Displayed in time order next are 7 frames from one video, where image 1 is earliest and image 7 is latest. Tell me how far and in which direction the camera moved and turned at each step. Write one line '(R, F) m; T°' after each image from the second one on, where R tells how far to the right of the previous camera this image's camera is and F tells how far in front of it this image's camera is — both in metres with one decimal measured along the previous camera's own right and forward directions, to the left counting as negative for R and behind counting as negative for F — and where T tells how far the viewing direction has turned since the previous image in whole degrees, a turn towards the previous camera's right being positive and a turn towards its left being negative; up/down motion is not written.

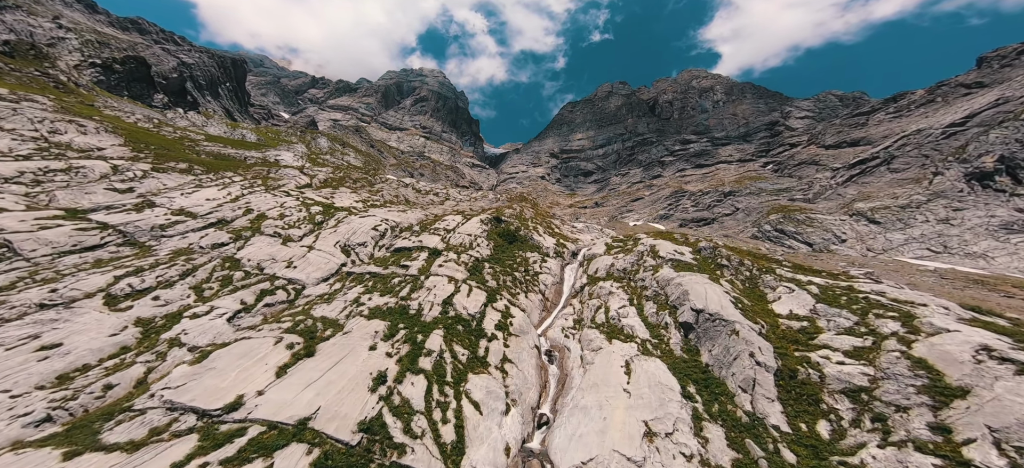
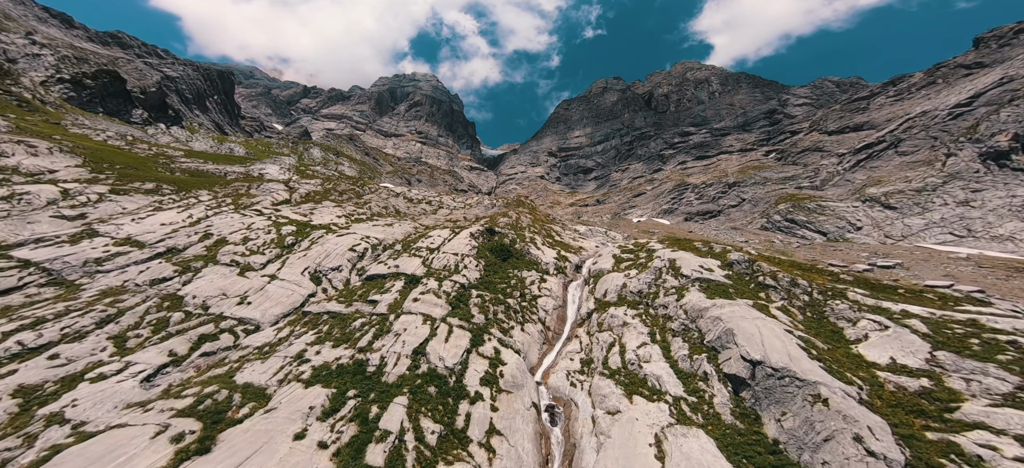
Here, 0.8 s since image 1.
(+1.2, +5.2) m; -1°
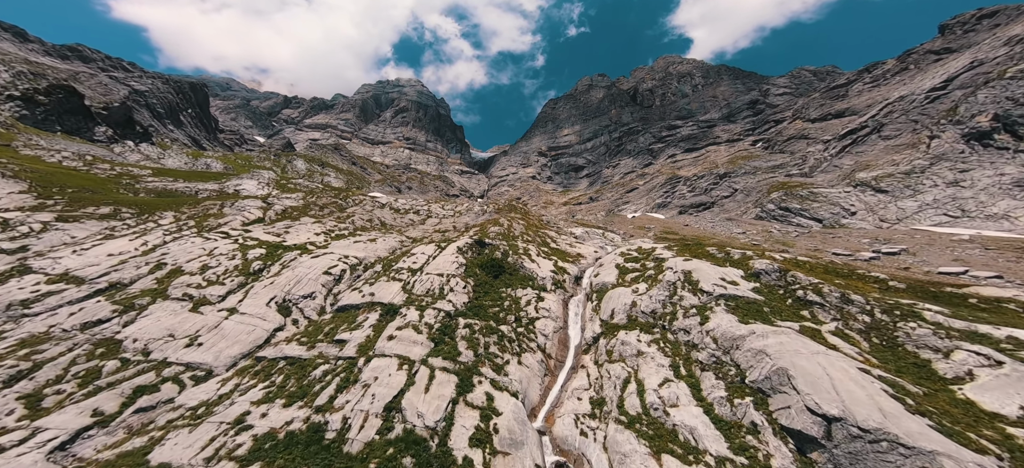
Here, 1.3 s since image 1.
(+0.4, +3.5) m; +1°
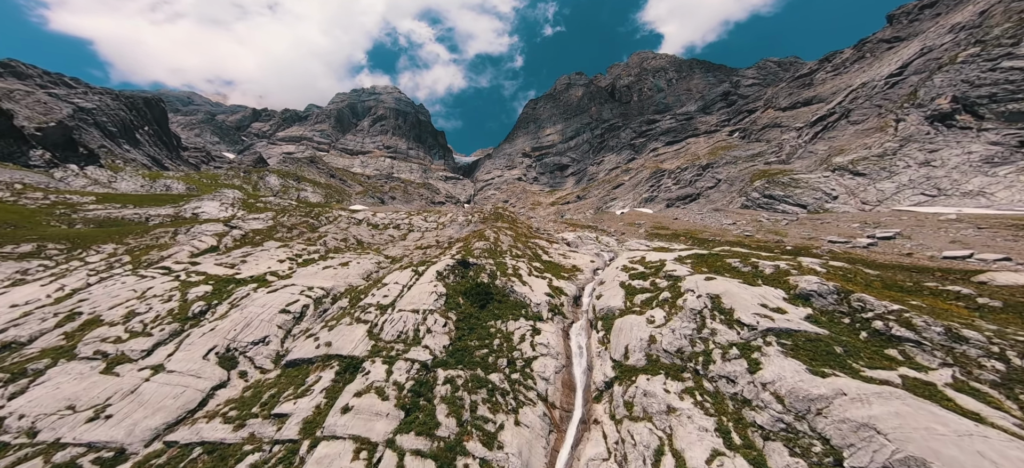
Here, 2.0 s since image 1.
(+0.3, +4.4) m; +2°
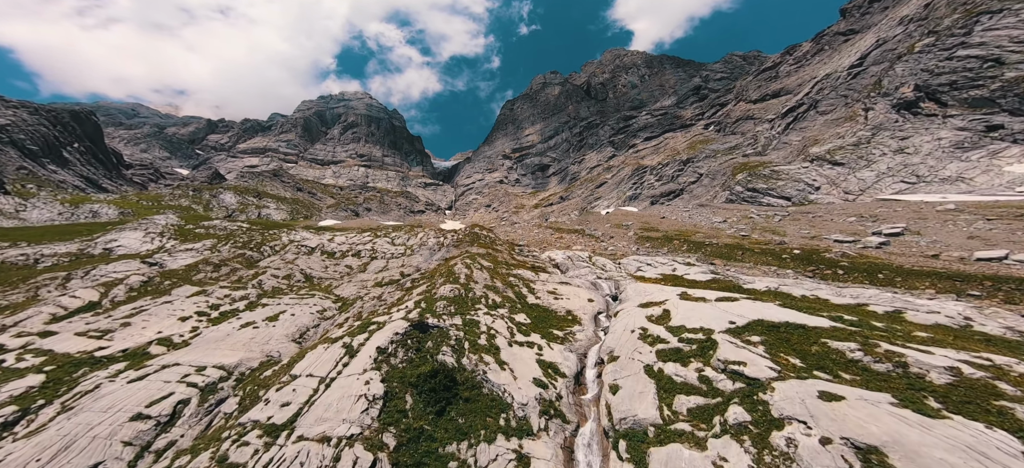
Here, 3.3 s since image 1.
(+1.1, +8.7) m; +3°
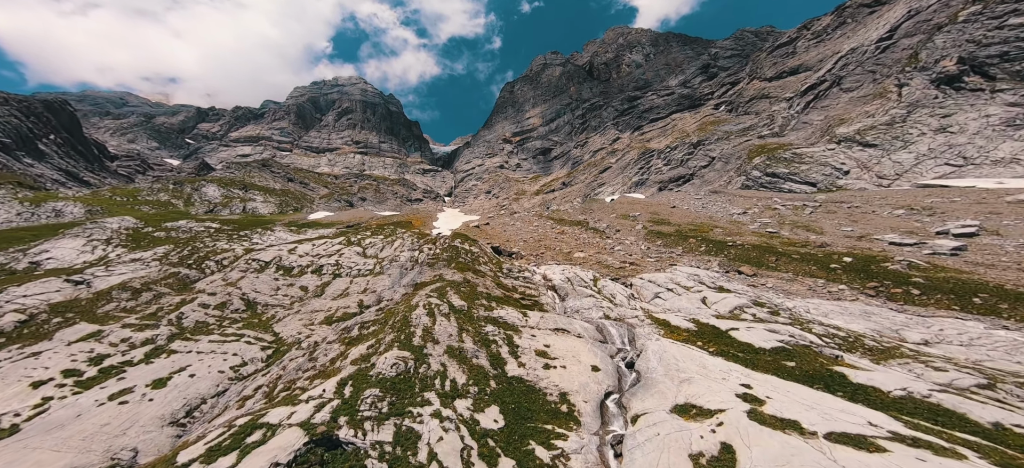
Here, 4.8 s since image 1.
(+2.4, +9.6) m; -1°
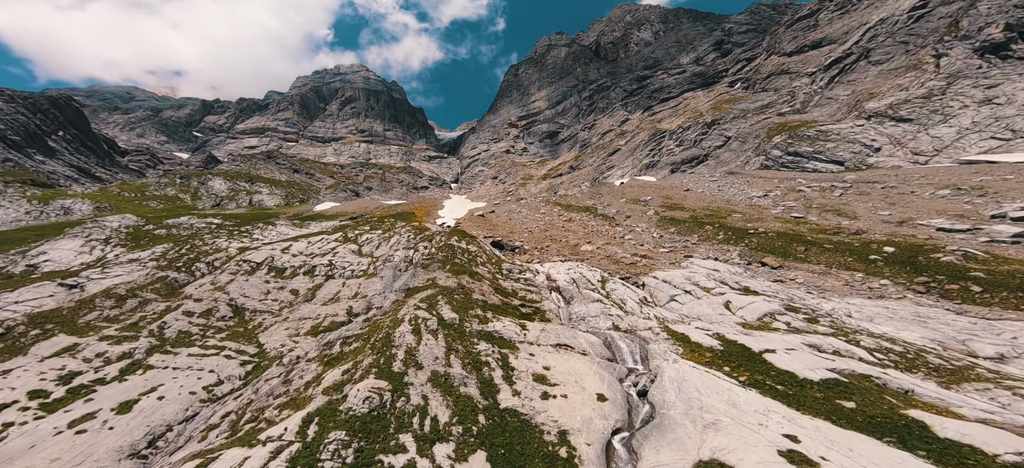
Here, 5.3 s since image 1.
(+1.1, +3.4) m; -2°
